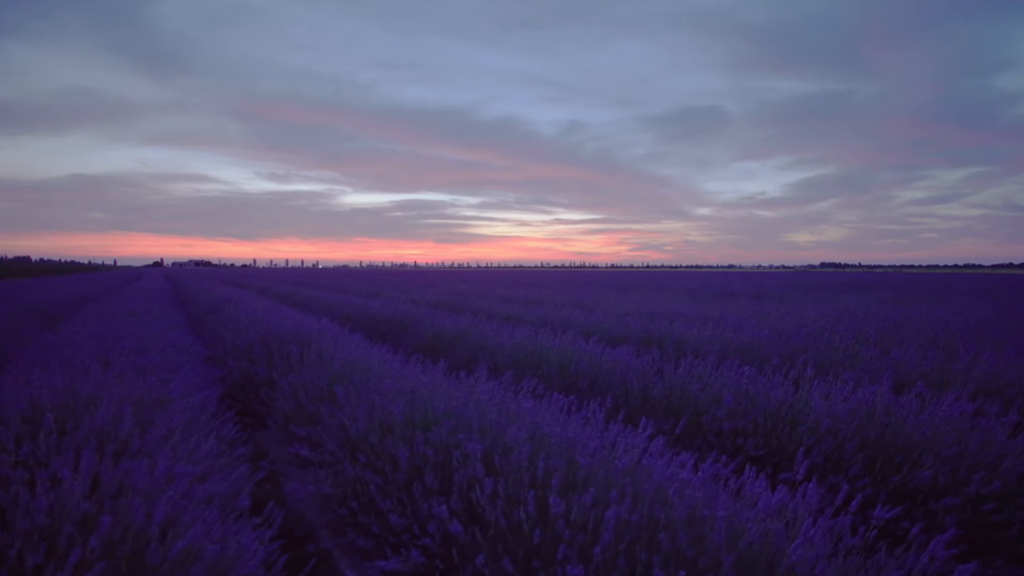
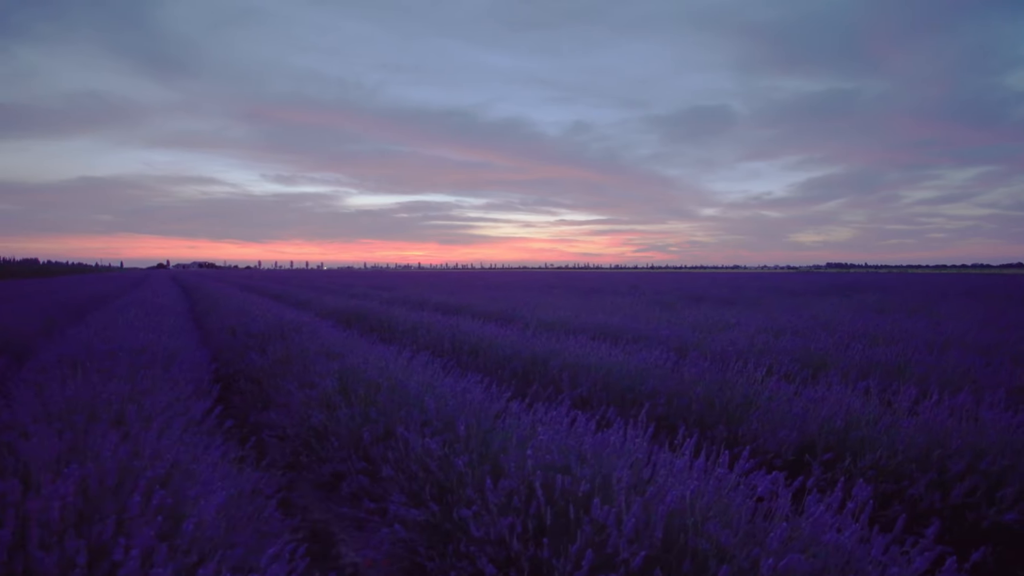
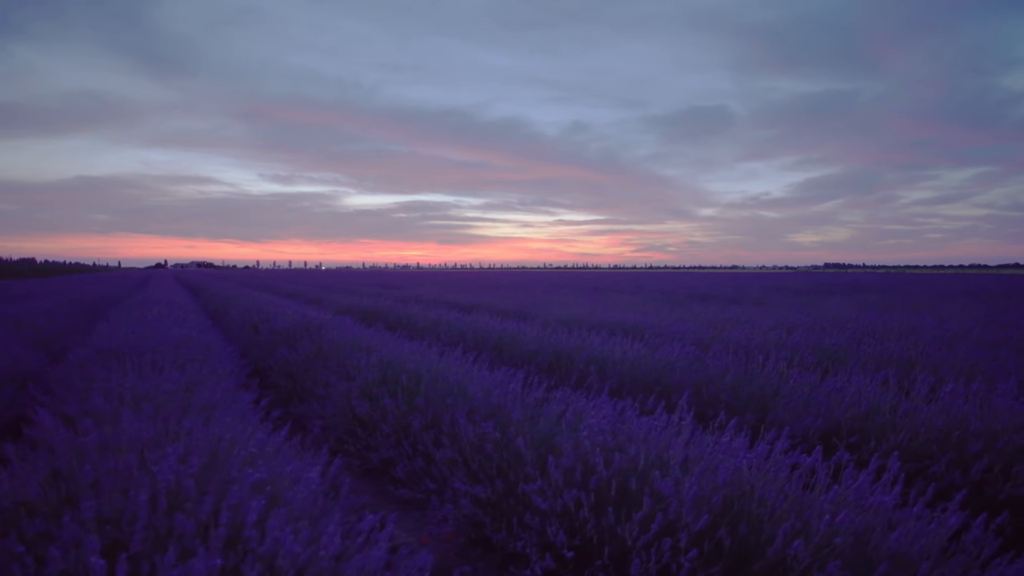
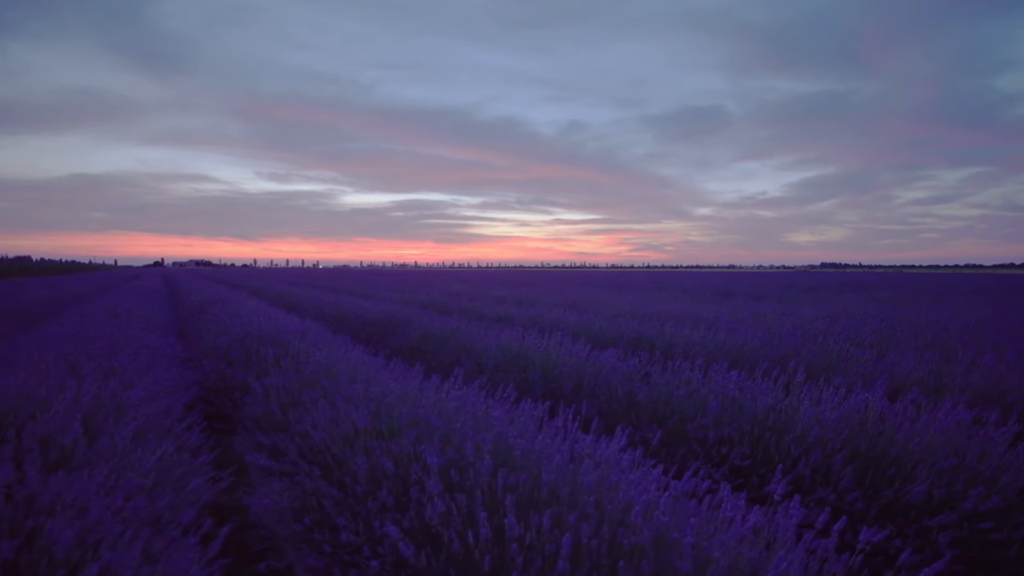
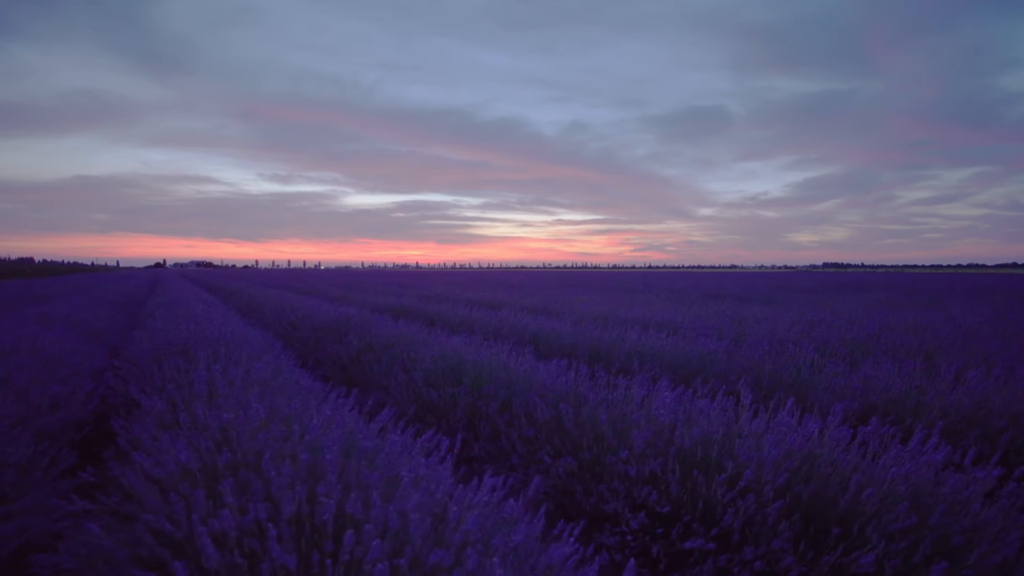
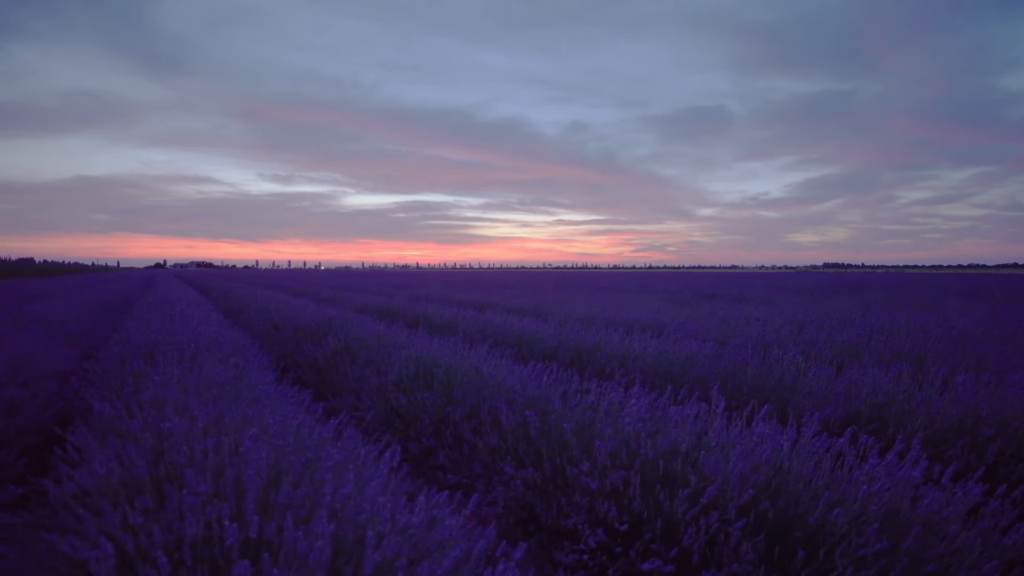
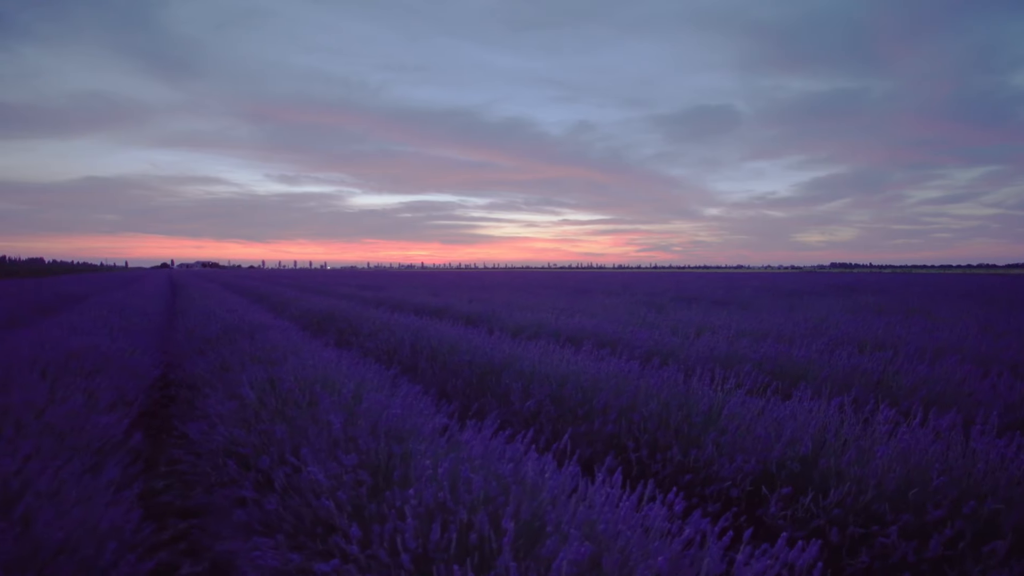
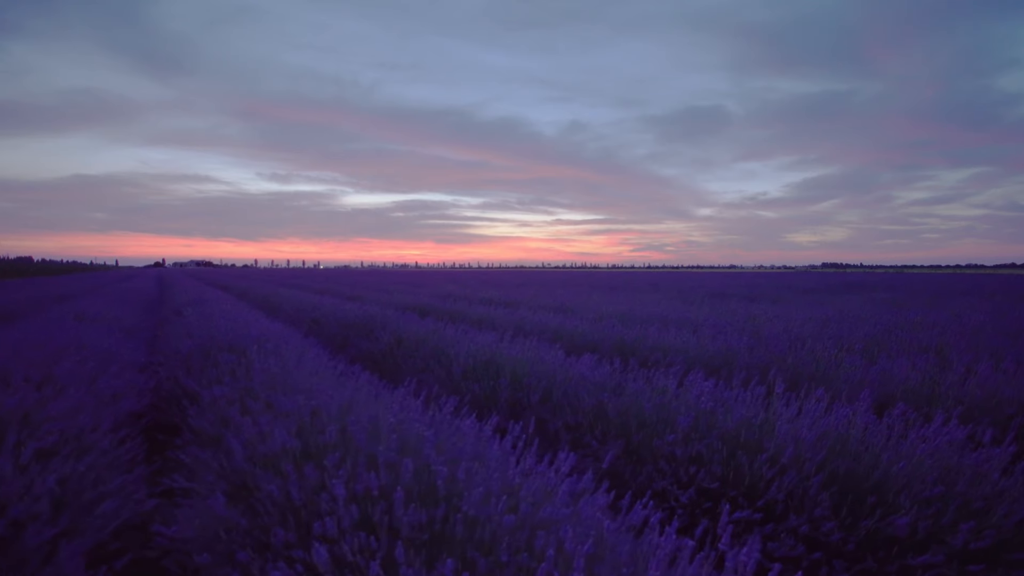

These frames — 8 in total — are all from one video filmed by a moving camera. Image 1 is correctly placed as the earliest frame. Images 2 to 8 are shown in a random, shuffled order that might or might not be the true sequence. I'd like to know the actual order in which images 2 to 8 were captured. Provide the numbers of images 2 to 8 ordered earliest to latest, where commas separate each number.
4, 8, 5, 6, 3, 2, 7
